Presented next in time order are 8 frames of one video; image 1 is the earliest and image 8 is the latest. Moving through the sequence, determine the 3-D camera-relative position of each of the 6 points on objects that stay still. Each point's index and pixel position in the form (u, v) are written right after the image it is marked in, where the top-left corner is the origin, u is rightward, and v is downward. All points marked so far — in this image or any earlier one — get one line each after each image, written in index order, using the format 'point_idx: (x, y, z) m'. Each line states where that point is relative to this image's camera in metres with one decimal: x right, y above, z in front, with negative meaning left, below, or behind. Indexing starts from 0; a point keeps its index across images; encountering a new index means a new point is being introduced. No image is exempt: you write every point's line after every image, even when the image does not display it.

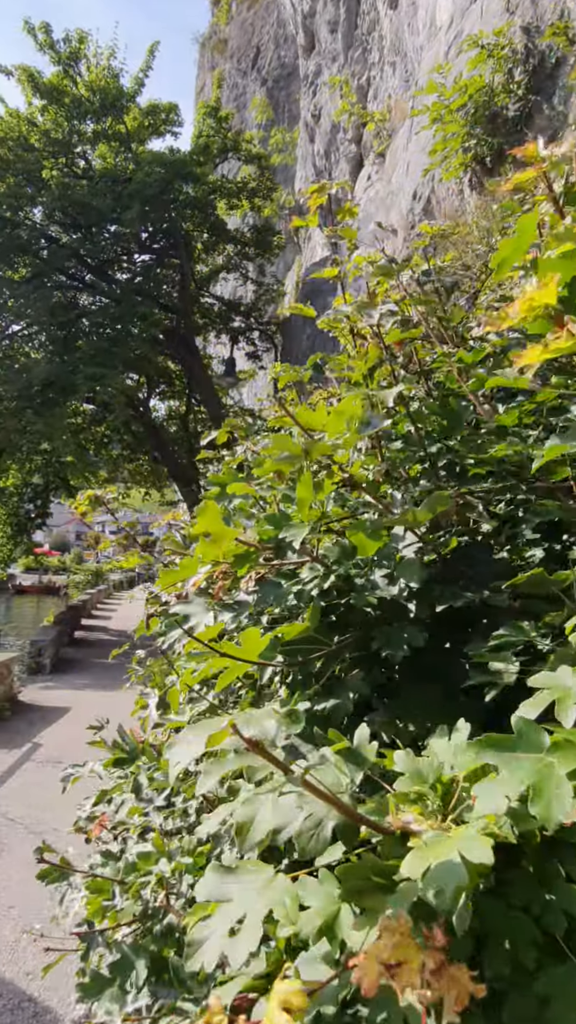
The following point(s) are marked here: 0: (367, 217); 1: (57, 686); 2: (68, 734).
0: (+1.2, +4.6, +11.5) m
1: (-3.4, -2.5, +10.8) m
2: (-2.3, -2.3, +7.7) m
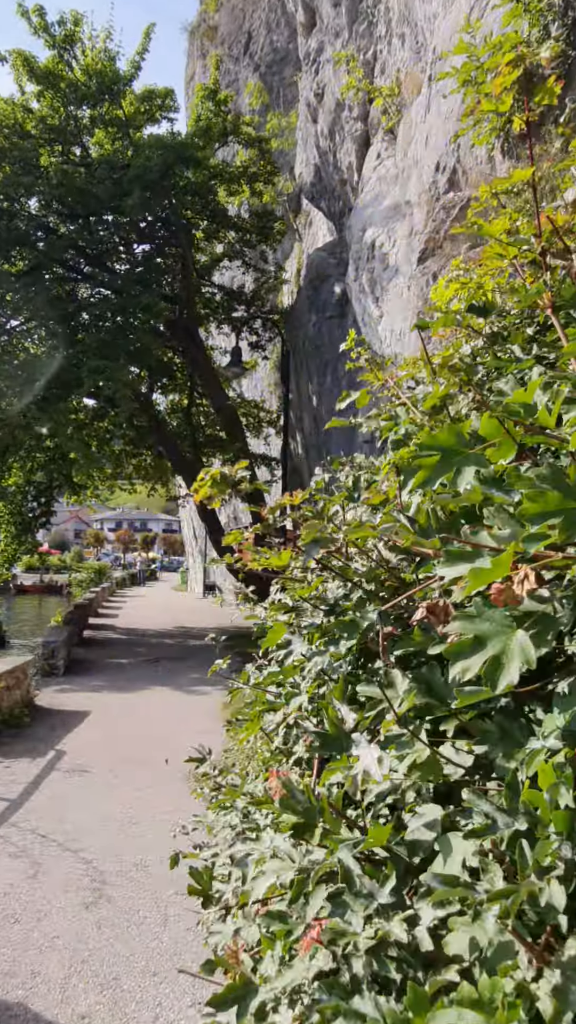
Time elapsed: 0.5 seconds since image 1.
0: (+1.3, +4.7, +11.2) m
1: (-3.0, -2.5, +10.5) m
2: (-1.9, -2.2, +7.4) m
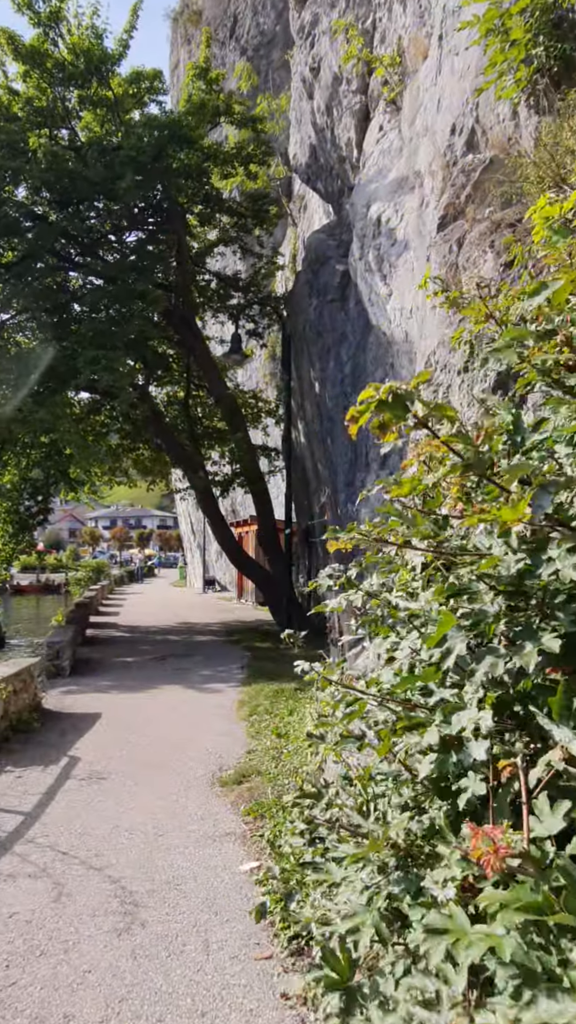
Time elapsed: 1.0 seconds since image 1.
0: (+1.3, +4.9, +10.7) m
1: (-2.8, -2.4, +10.1) m
2: (-1.7, -2.2, +7.0) m
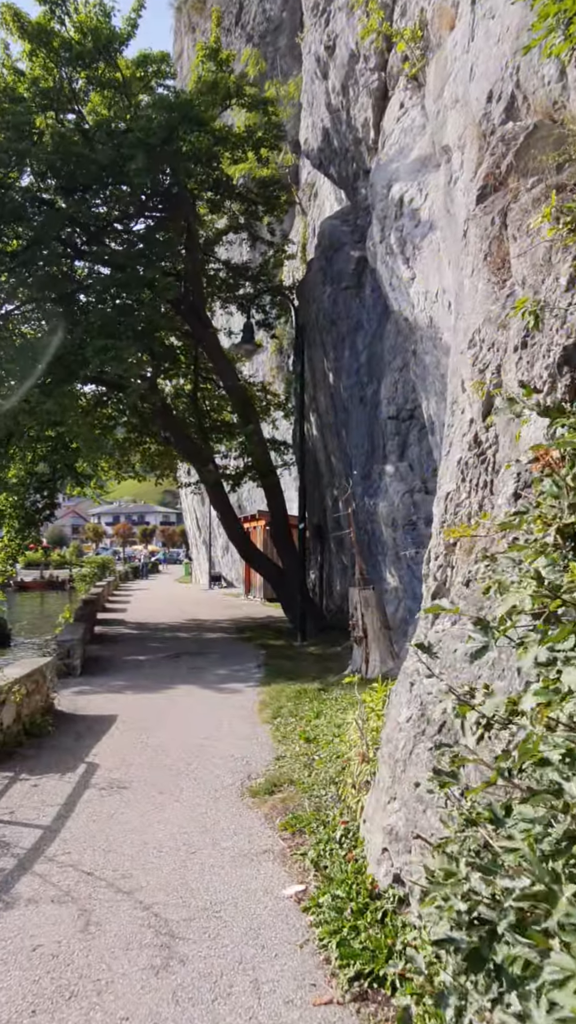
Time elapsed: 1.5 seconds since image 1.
0: (+1.6, +5.0, +10.3) m
1: (-2.6, -2.3, +9.8) m
2: (-1.5, -2.1, +6.6) m
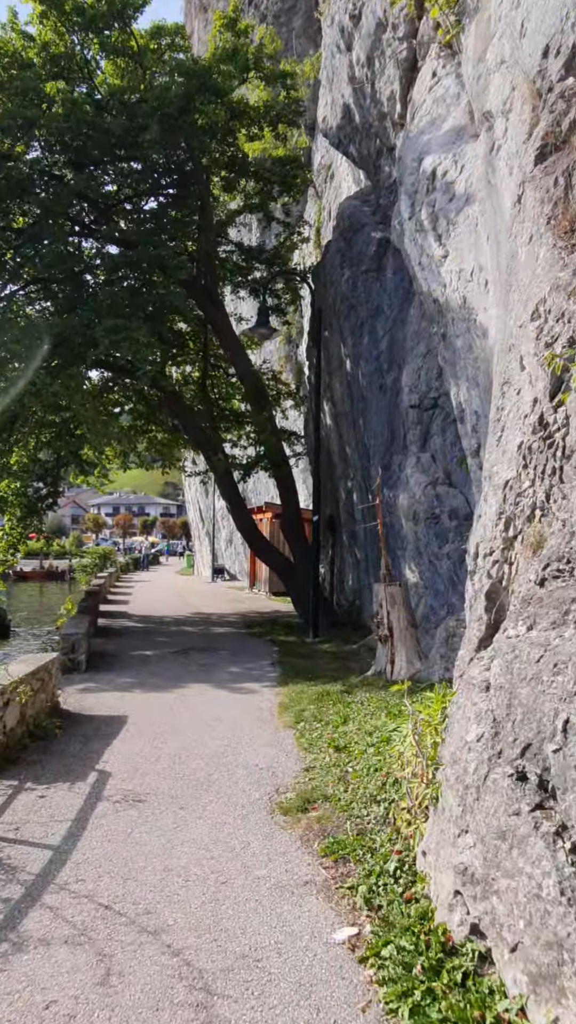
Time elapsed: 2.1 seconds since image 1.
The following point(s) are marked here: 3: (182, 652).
0: (+1.9, +5.1, +9.8) m
1: (-2.3, -2.1, +9.2) m
2: (-1.2, -2.0, +6.1) m
3: (-1.8, -2.3, +12.3) m
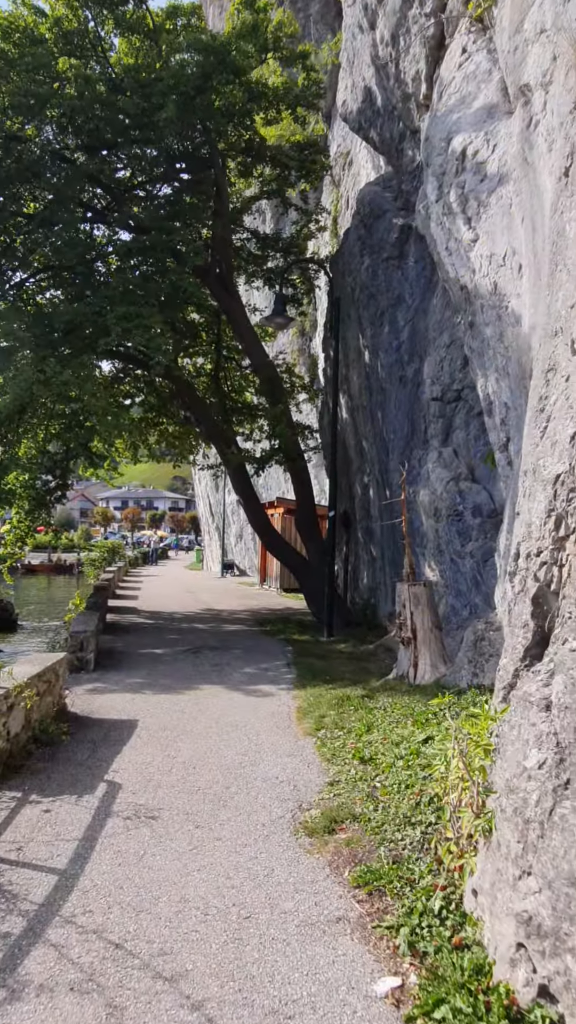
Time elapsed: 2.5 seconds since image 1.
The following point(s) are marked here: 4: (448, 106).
0: (+2.2, +5.2, +9.3) m
1: (-2.1, -2.1, +8.9) m
2: (-1.1, -1.9, +5.8) m
3: (-1.5, -2.2, +12.0) m
4: (+2.1, +5.2, +9.6) m
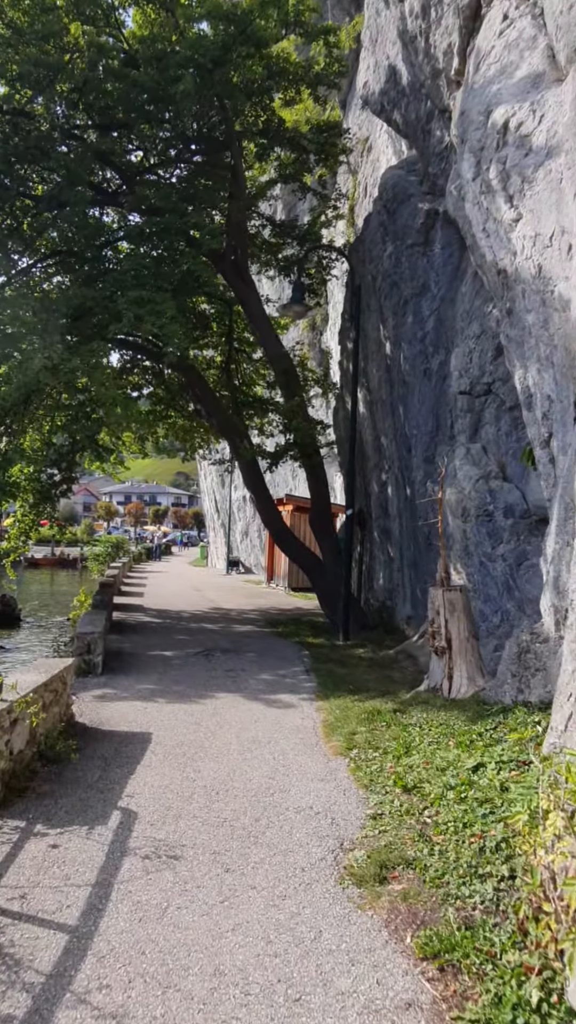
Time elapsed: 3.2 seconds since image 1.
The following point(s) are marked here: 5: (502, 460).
0: (+2.5, +5.2, +8.7) m
1: (-1.9, -2.0, +8.3) m
2: (-0.8, -1.9, +5.2) m
3: (-1.3, -2.1, +11.4) m
4: (+2.4, +5.2, +9.0) m
5: (+2.9, +0.7, +10.0) m
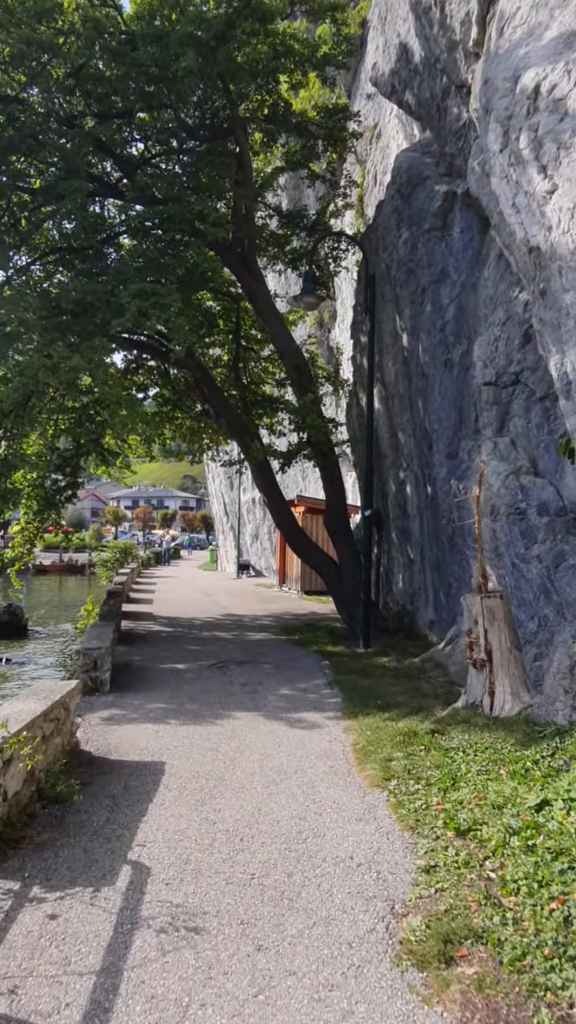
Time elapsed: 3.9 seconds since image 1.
0: (+2.6, +5.2, +8.0) m
1: (-1.7, -2.1, +7.7) m
2: (-0.6, -1.9, +4.5) m
3: (-1.0, -2.2, +10.7) m
4: (+2.5, +5.2, +8.4) m
5: (+3.1, +0.7, +9.3) m
